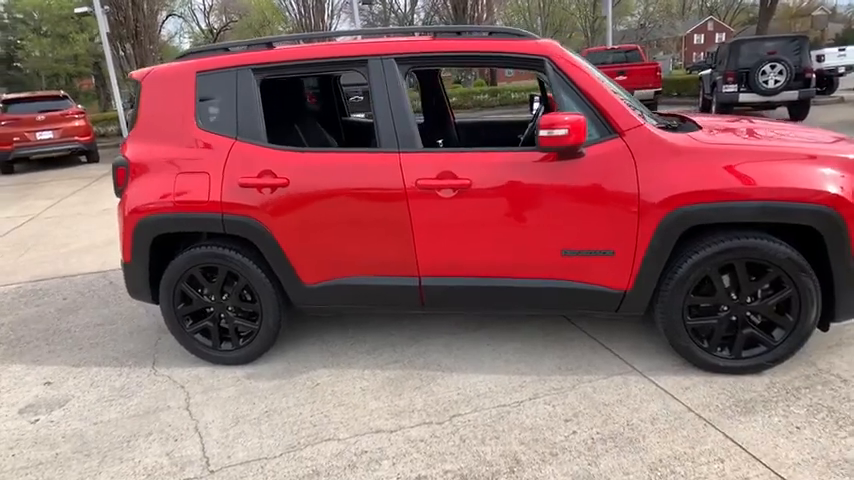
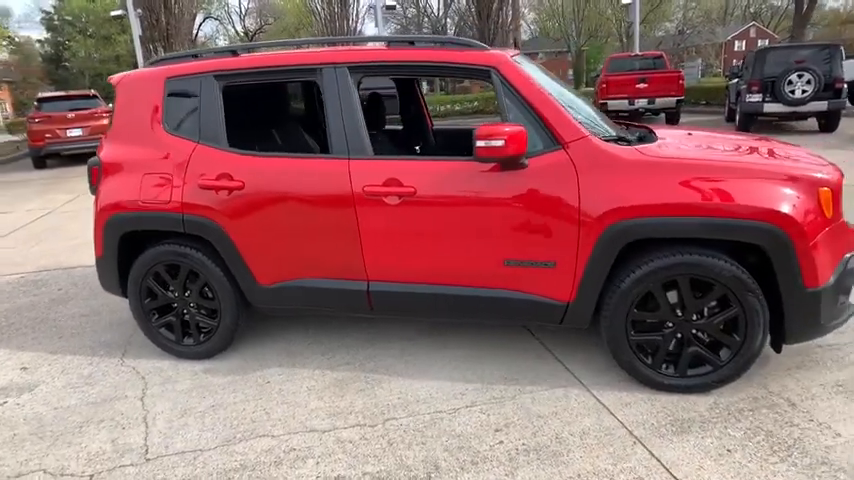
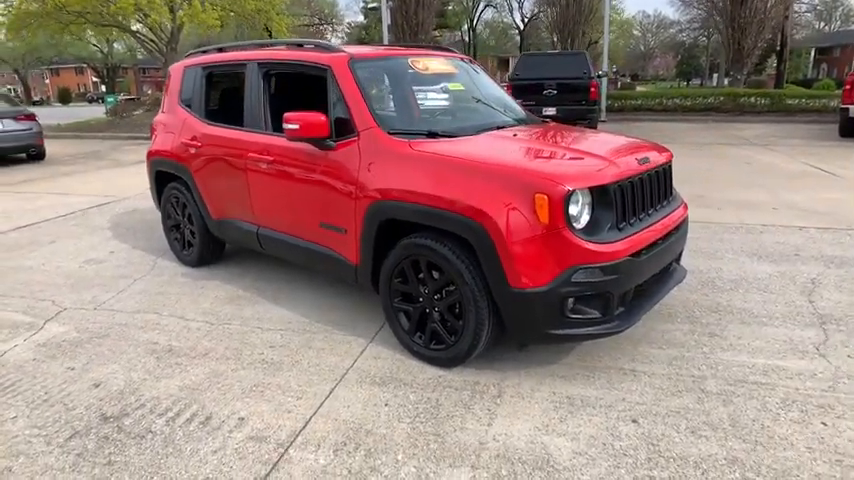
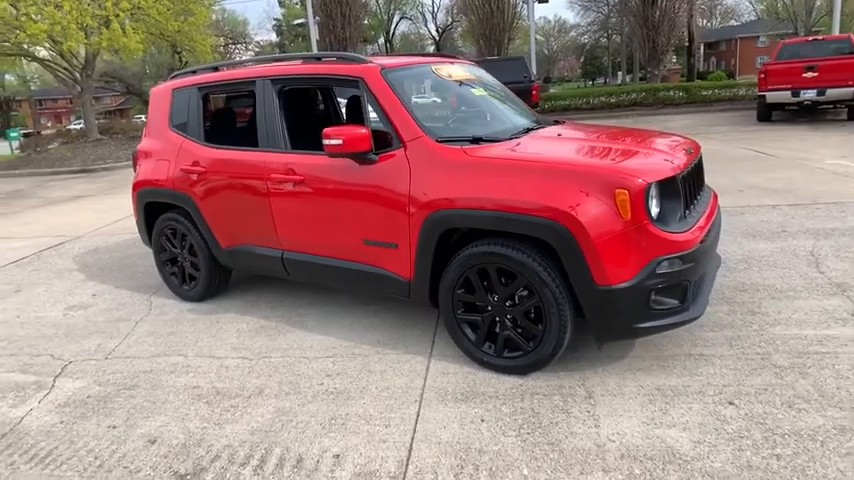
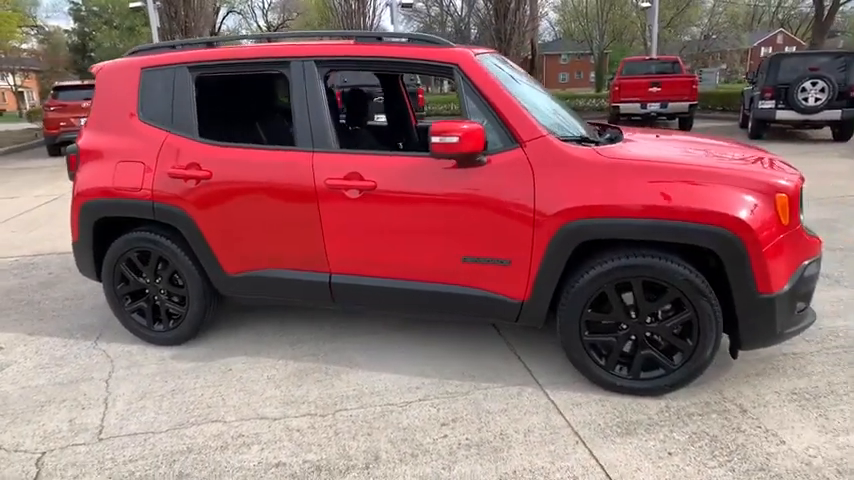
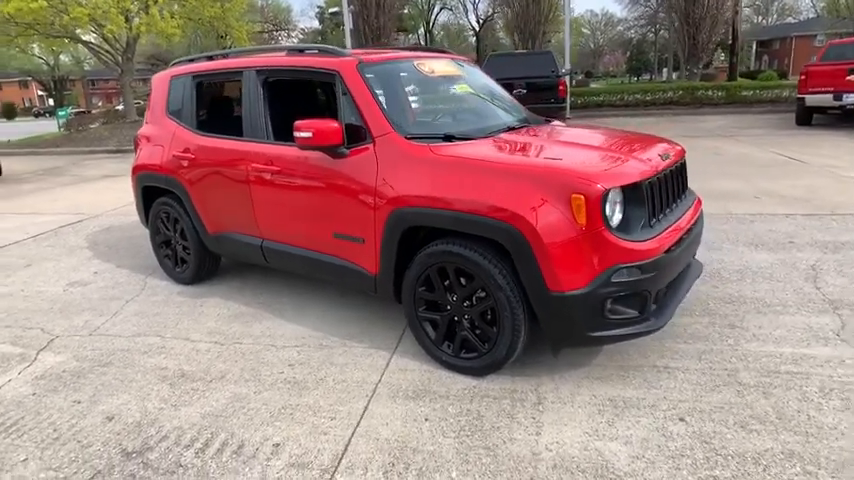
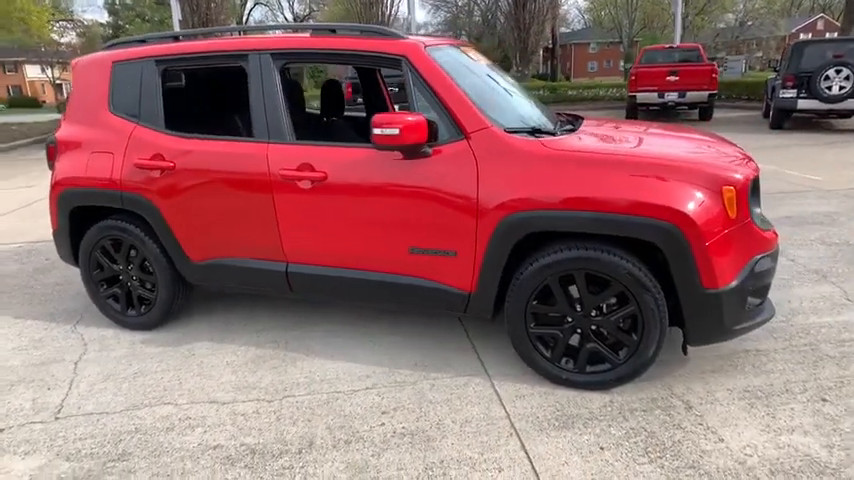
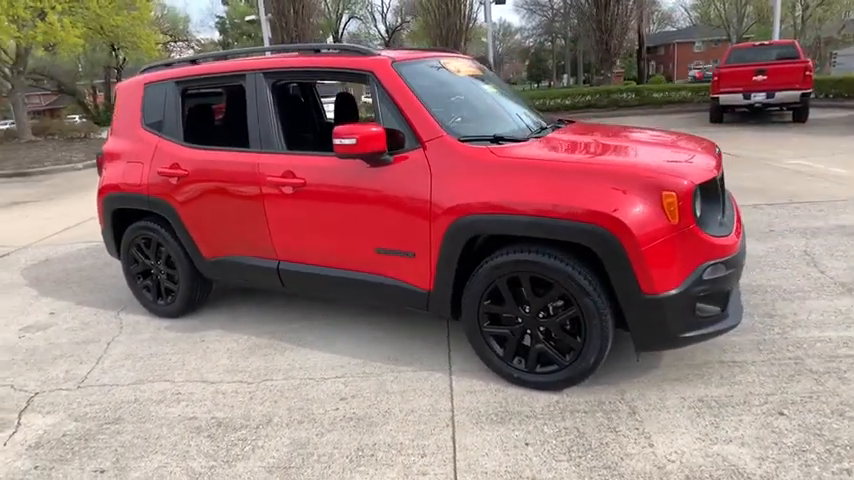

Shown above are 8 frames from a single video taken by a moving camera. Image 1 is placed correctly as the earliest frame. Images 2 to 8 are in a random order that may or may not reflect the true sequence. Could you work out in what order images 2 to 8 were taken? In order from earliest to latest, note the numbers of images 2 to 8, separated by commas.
2, 5, 7, 8, 4, 6, 3
